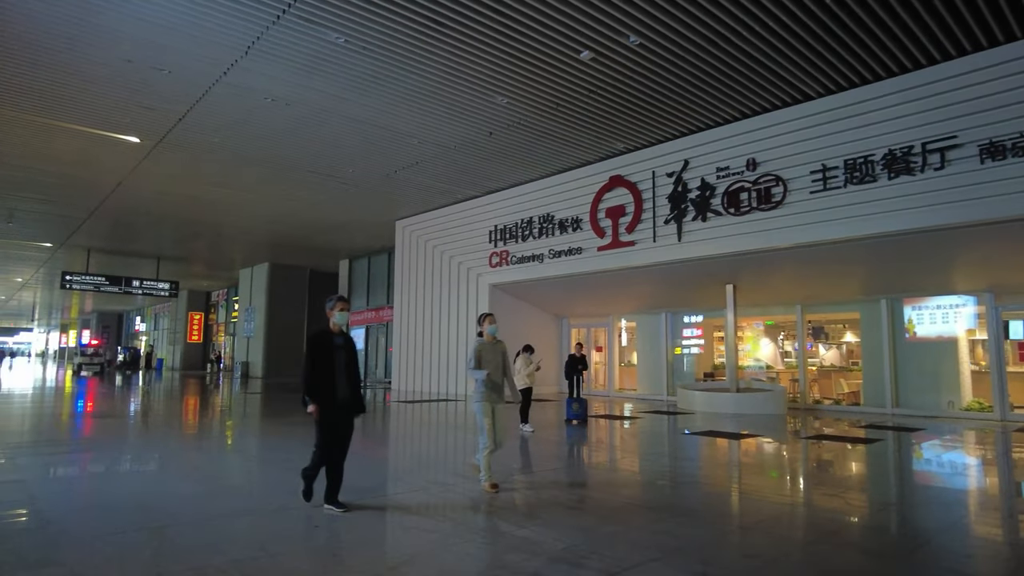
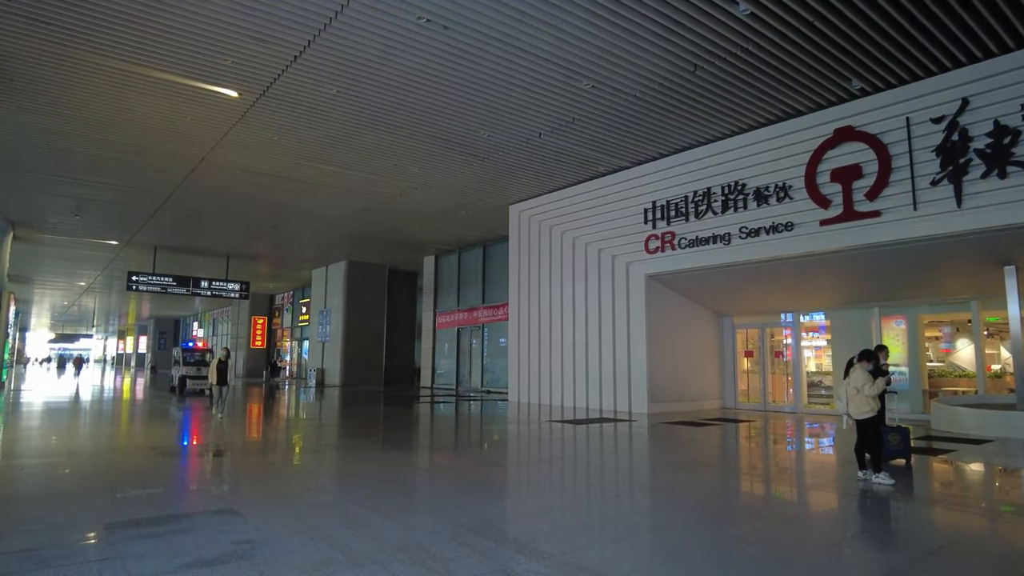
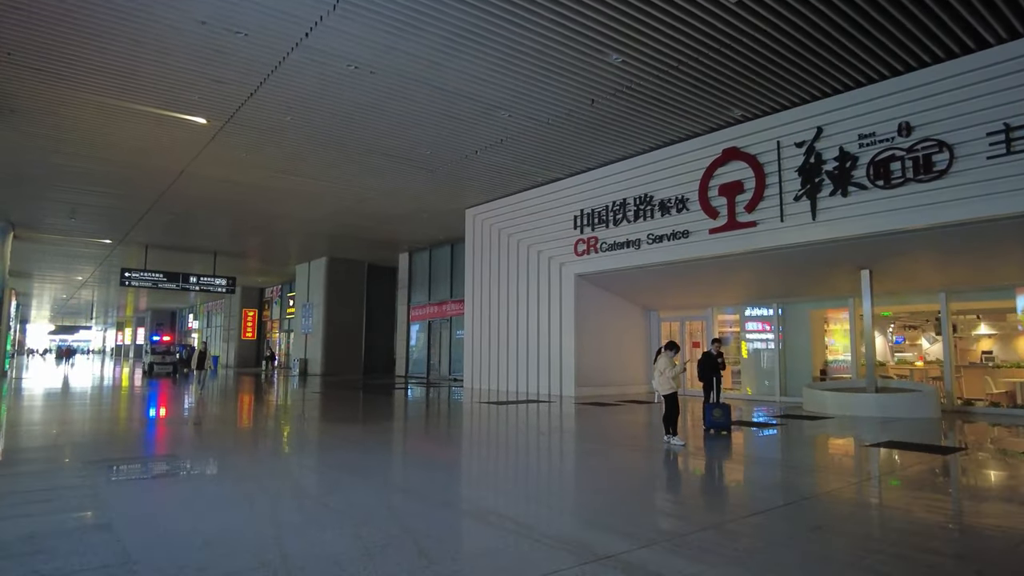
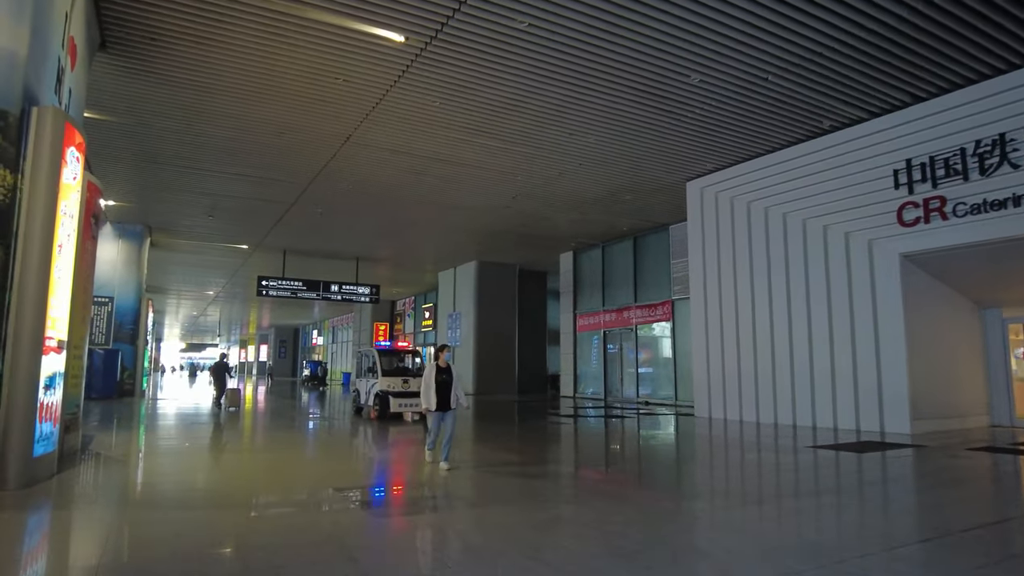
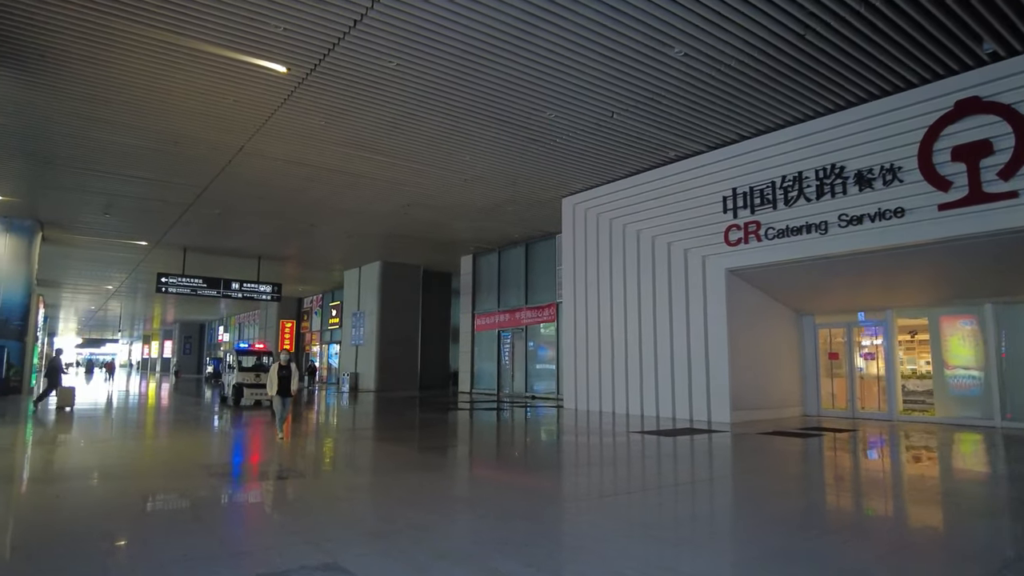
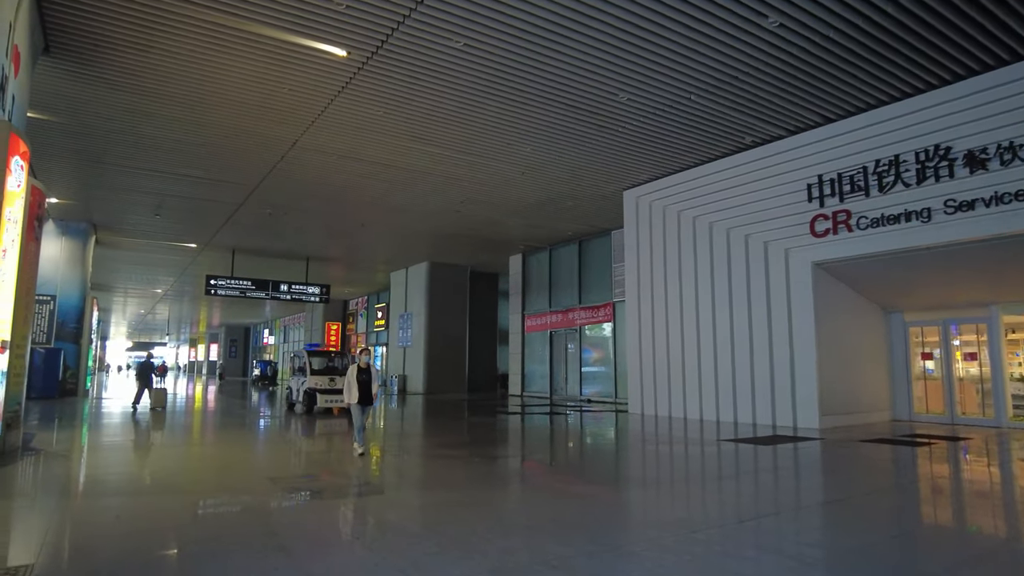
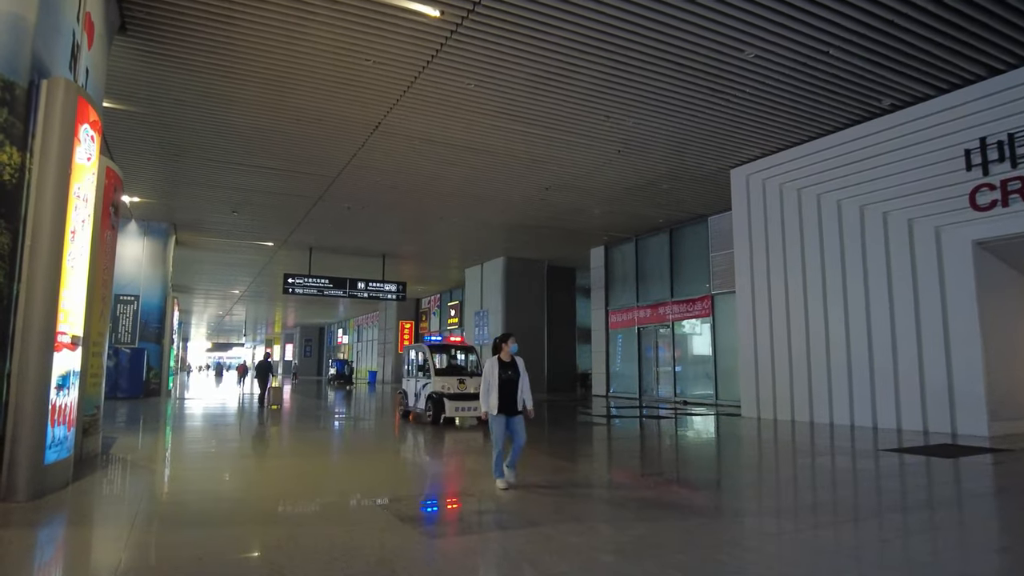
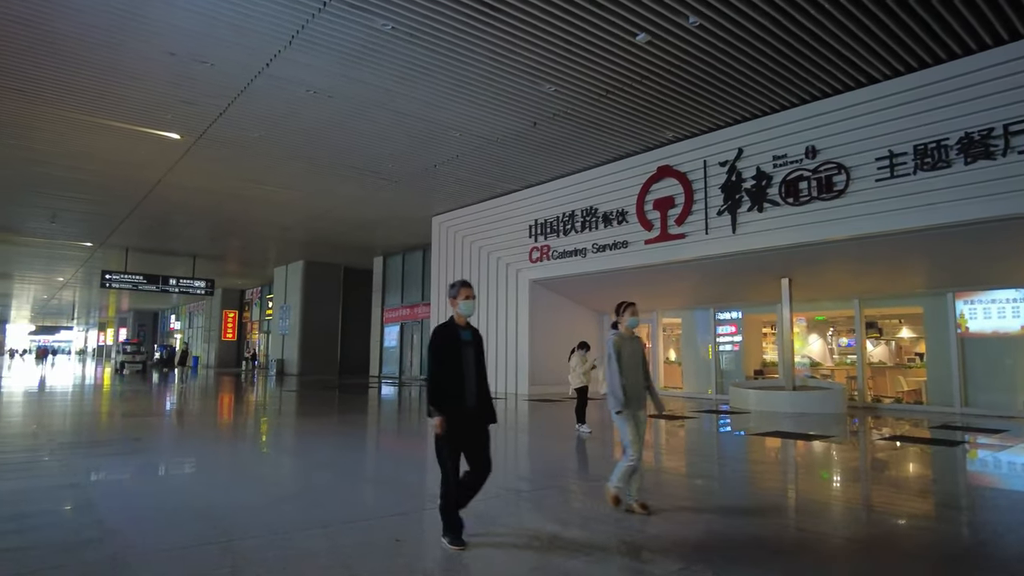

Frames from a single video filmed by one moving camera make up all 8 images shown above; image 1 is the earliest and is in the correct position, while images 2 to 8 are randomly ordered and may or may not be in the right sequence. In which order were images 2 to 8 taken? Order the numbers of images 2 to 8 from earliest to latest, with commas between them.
8, 3, 2, 5, 6, 4, 7
